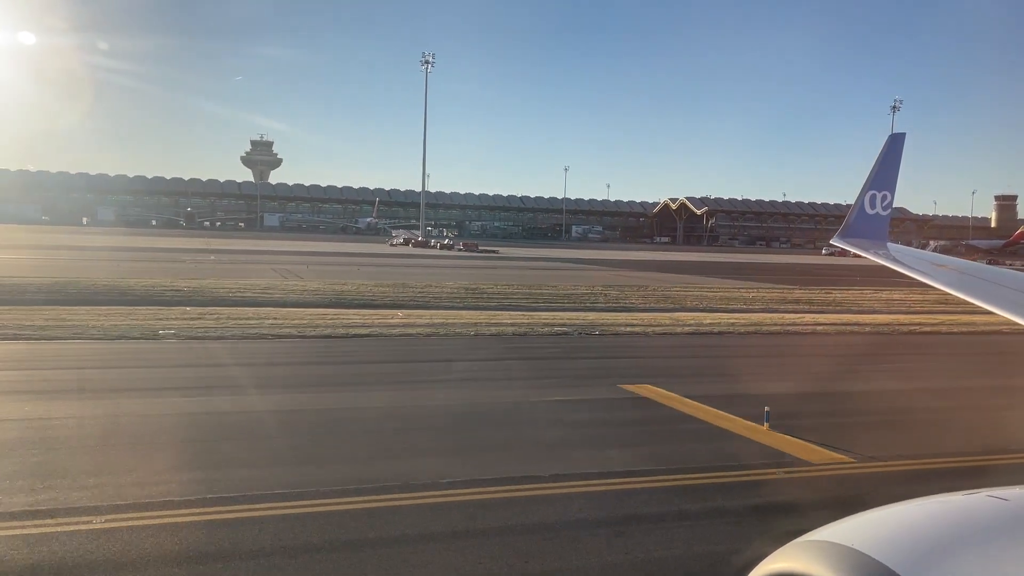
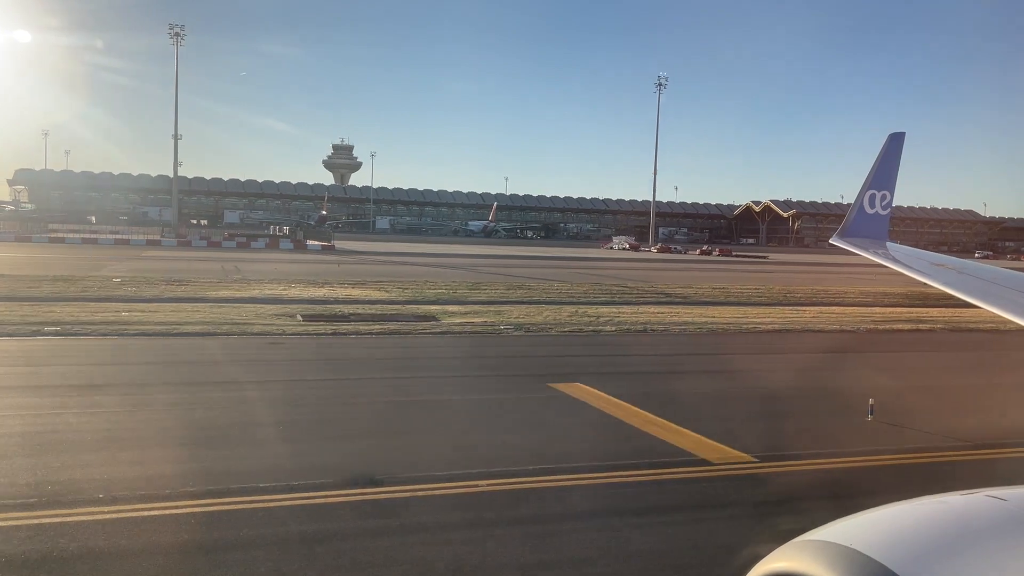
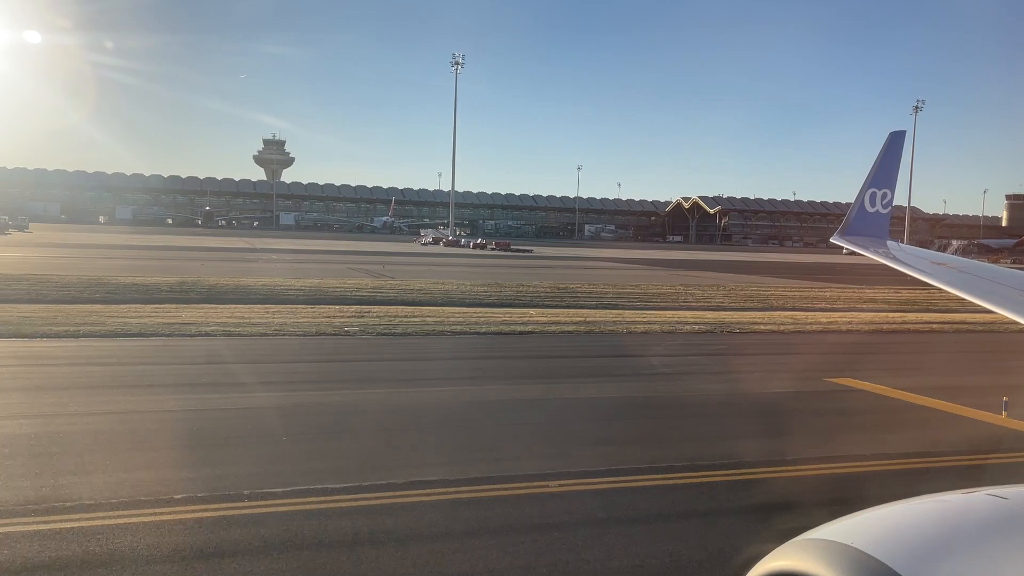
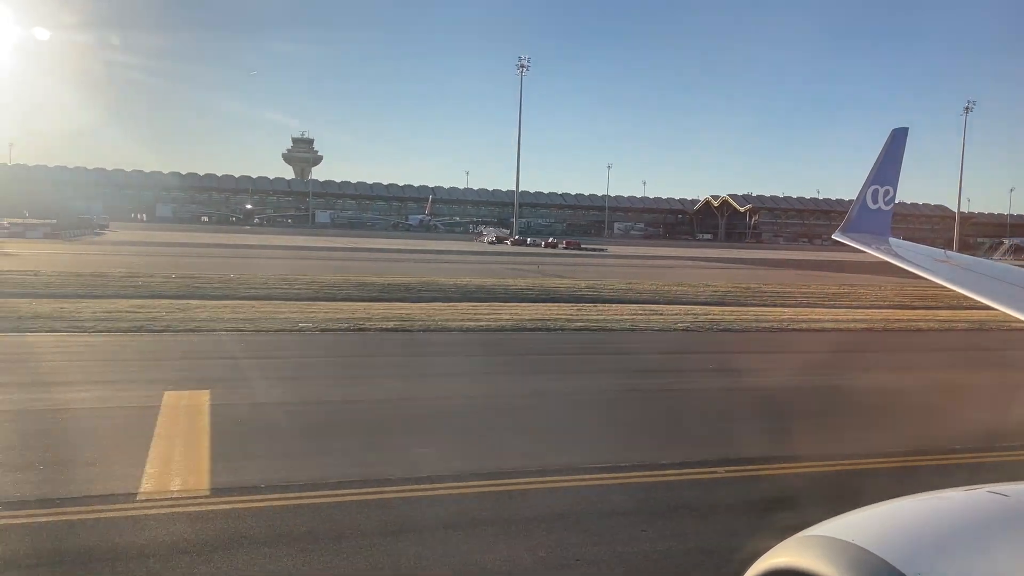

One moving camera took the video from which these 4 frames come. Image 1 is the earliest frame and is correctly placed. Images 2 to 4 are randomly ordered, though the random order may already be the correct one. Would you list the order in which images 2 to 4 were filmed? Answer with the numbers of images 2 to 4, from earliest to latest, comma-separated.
3, 4, 2
